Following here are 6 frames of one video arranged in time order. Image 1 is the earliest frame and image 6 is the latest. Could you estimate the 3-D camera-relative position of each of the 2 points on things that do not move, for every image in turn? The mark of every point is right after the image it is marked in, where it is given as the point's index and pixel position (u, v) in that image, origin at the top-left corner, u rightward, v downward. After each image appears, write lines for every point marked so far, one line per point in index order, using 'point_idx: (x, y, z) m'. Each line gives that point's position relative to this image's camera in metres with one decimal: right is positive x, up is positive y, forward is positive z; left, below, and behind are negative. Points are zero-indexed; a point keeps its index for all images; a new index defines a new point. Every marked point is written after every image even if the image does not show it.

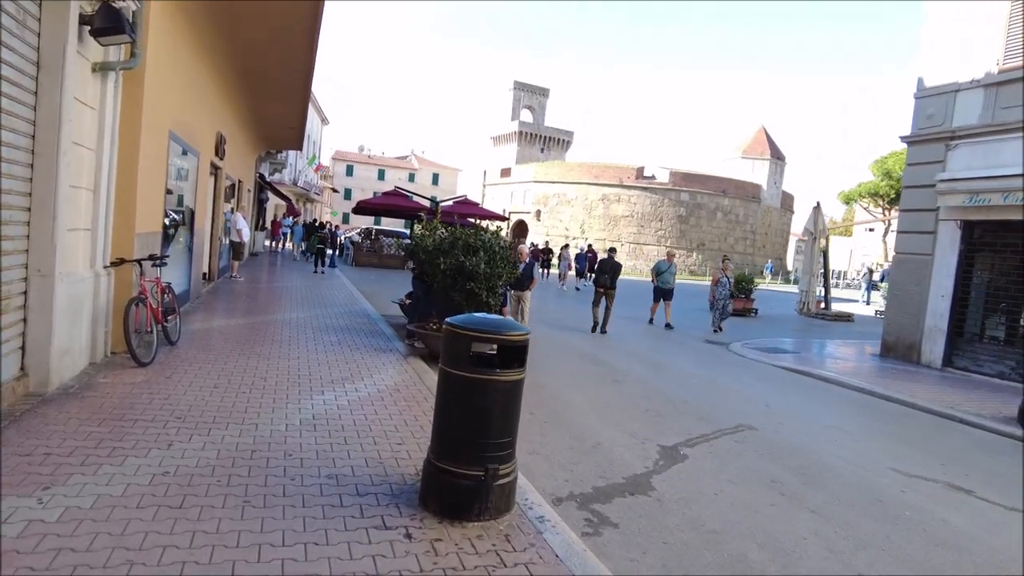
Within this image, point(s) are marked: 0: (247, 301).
0: (-4.4, -0.2, +11.2) m
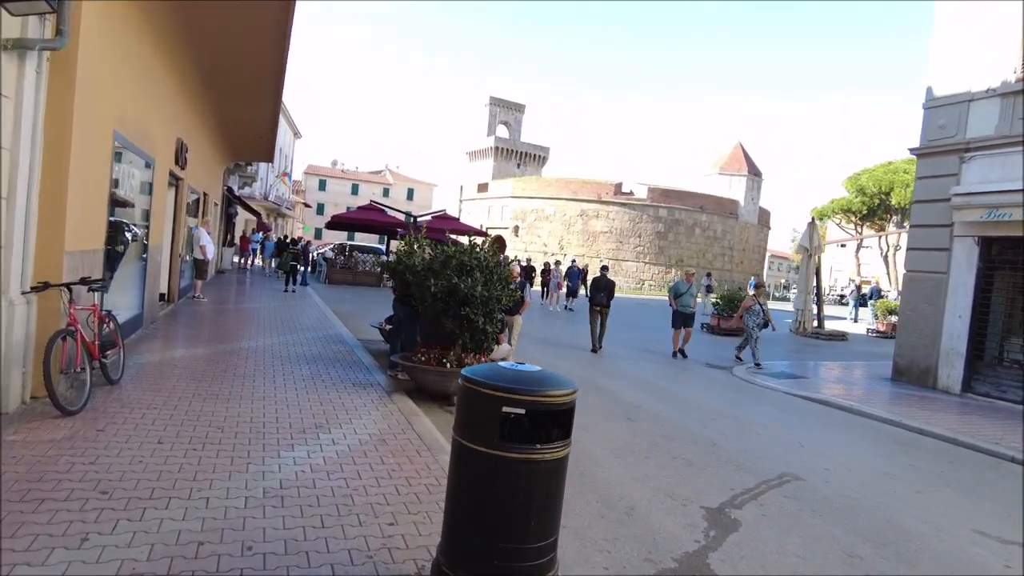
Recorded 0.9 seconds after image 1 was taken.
0: (-4.5, -0.6, +10.2) m
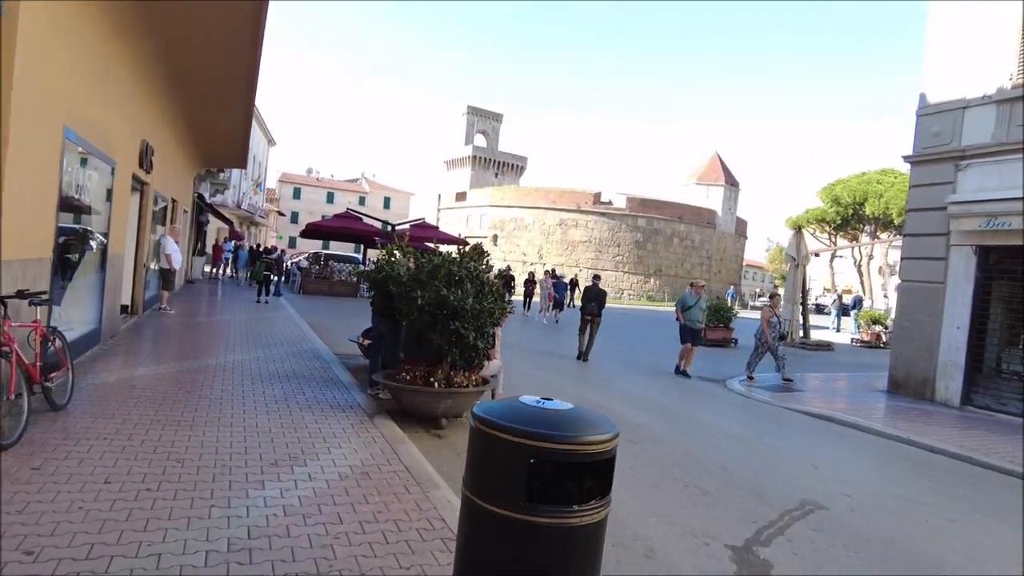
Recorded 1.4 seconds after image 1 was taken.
0: (-4.7, -0.7, +9.5) m
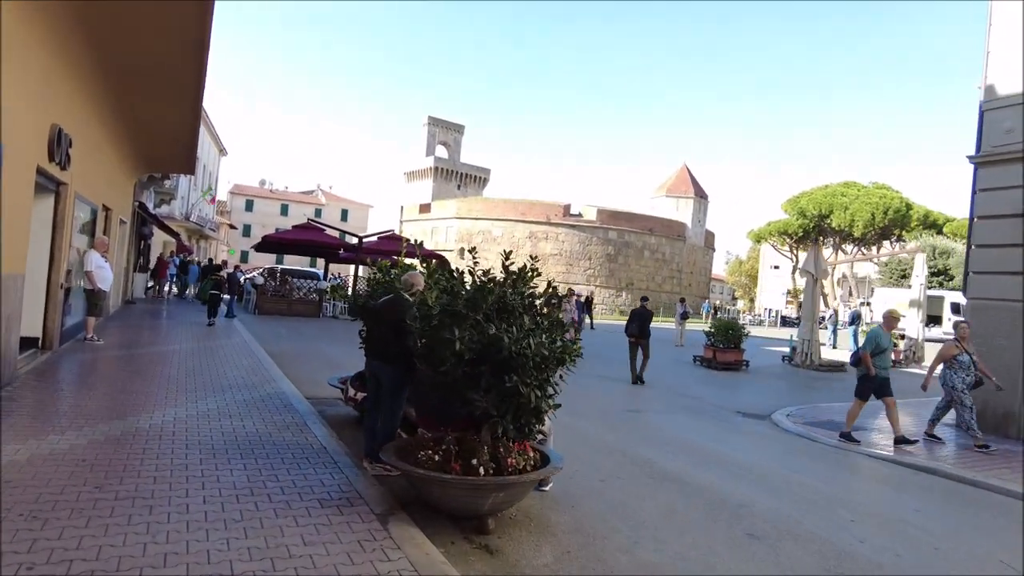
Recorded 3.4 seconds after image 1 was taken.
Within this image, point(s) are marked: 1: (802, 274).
0: (-4.4, -1.0, +7.3) m
1: (+6.8, +0.3, +15.8) m
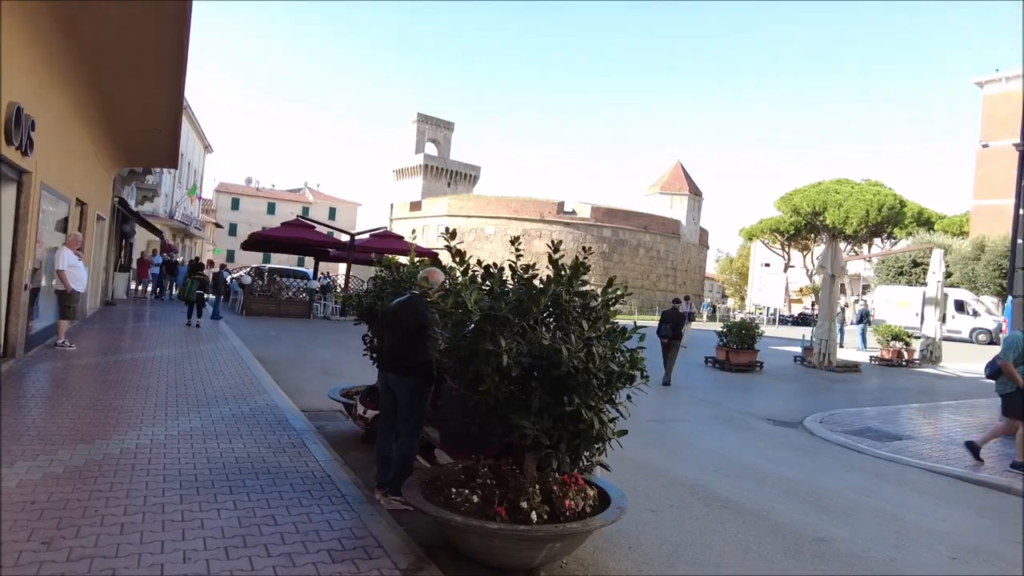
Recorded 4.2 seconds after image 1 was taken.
0: (-4.2, -1.1, +6.4) m
1: (+6.9, +0.4, +15.1) m
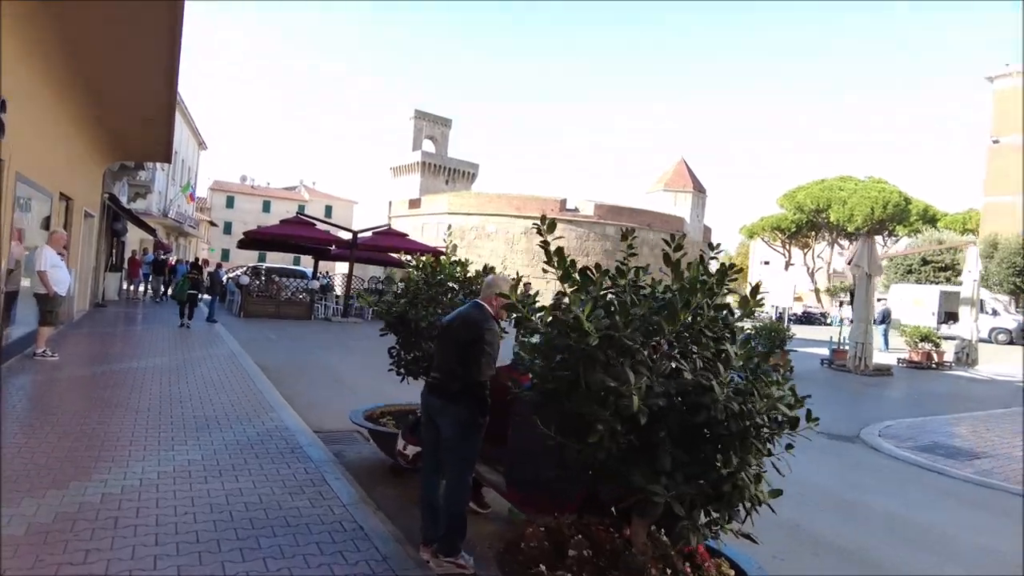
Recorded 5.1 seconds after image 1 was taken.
0: (-3.8, -1.1, +5.5) m
1: (+7.2, +0.4, +14.2) m
